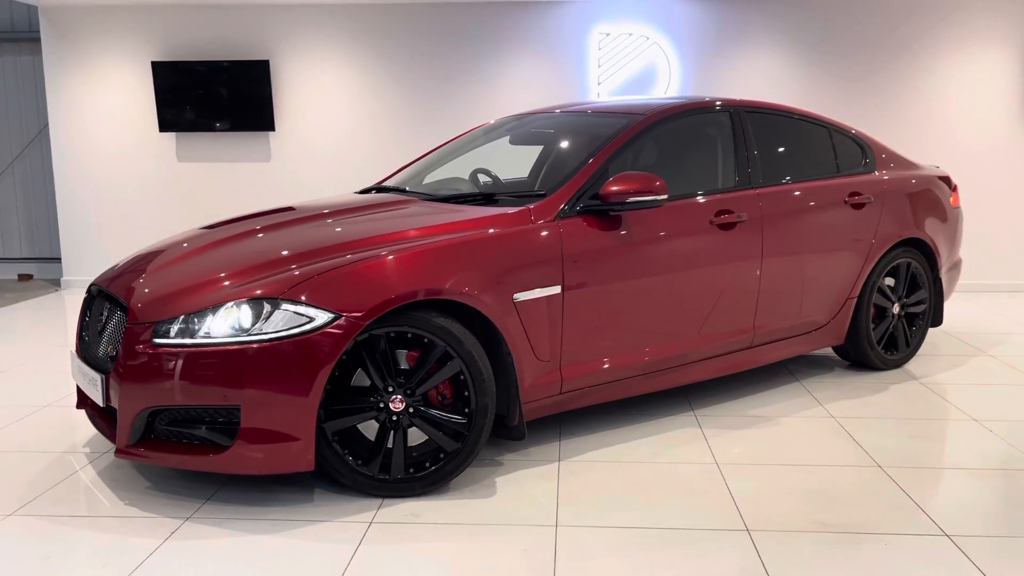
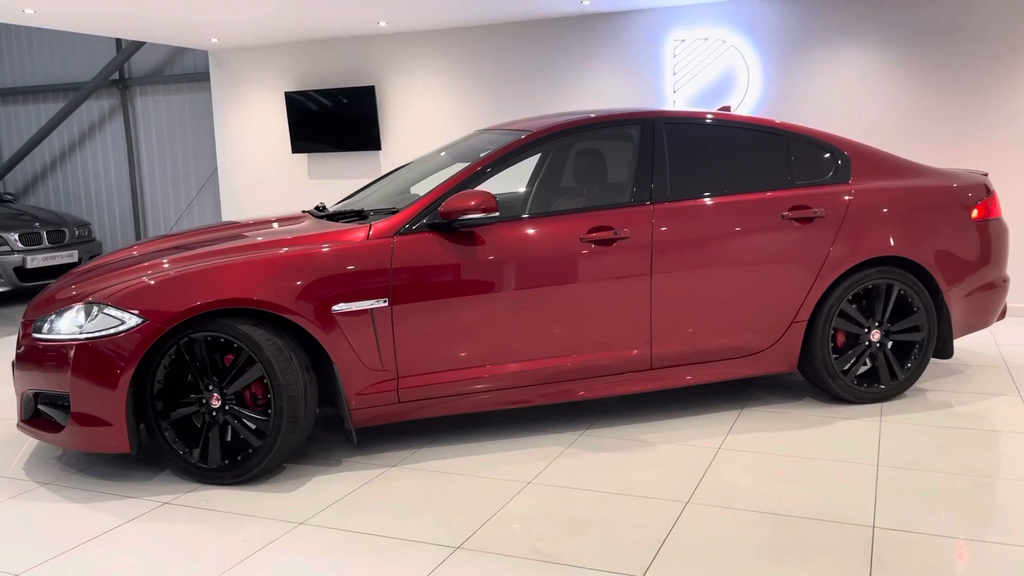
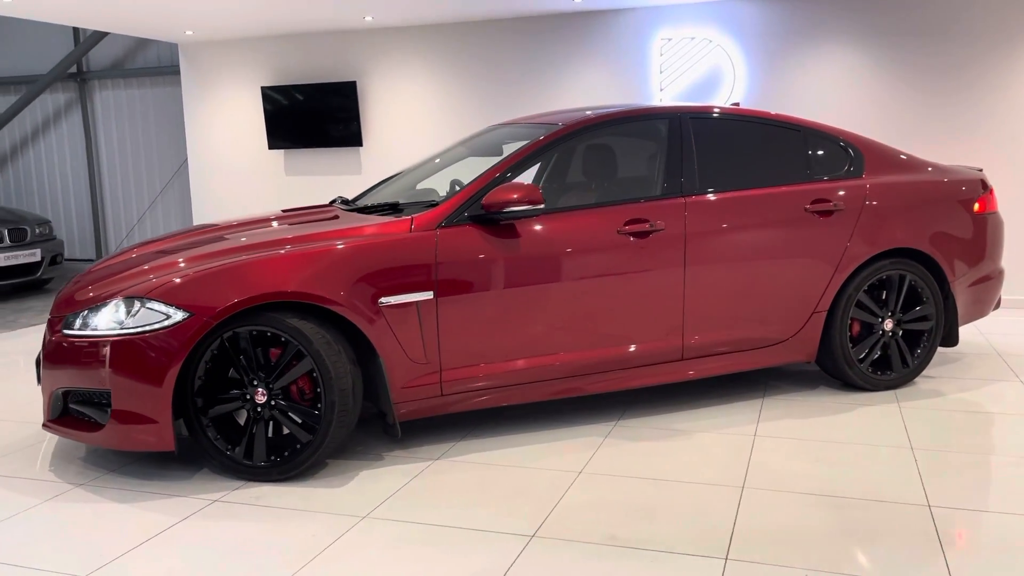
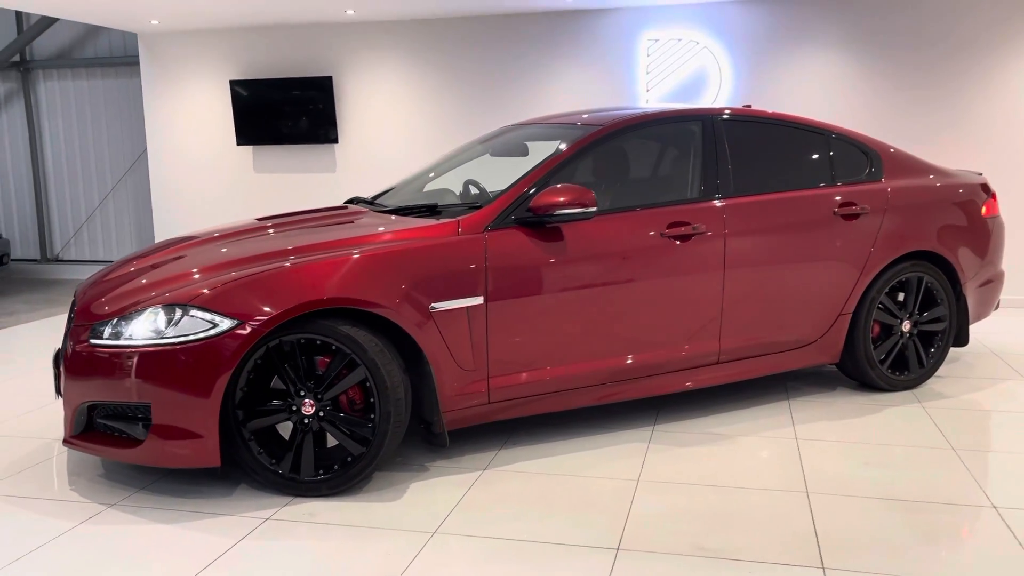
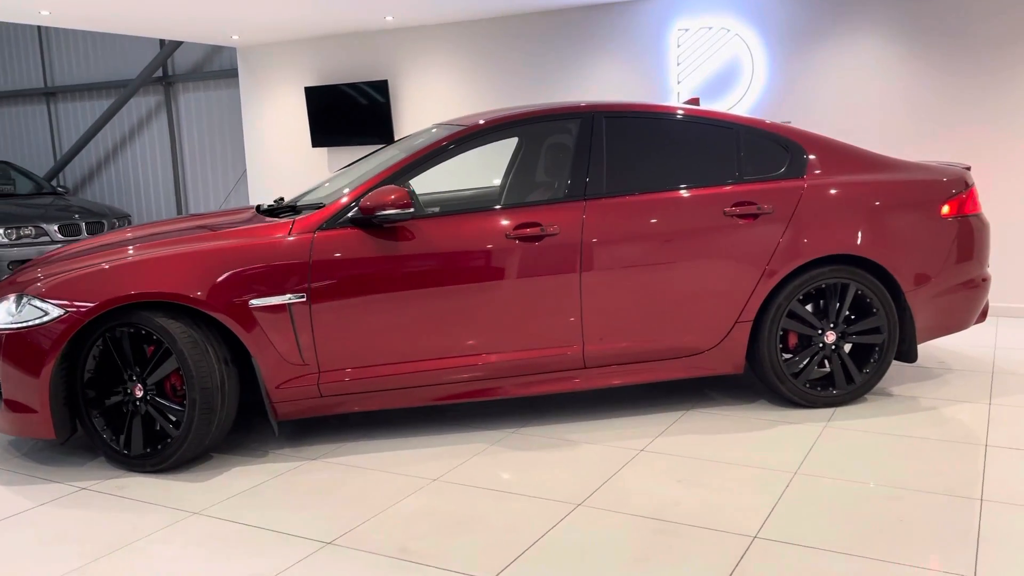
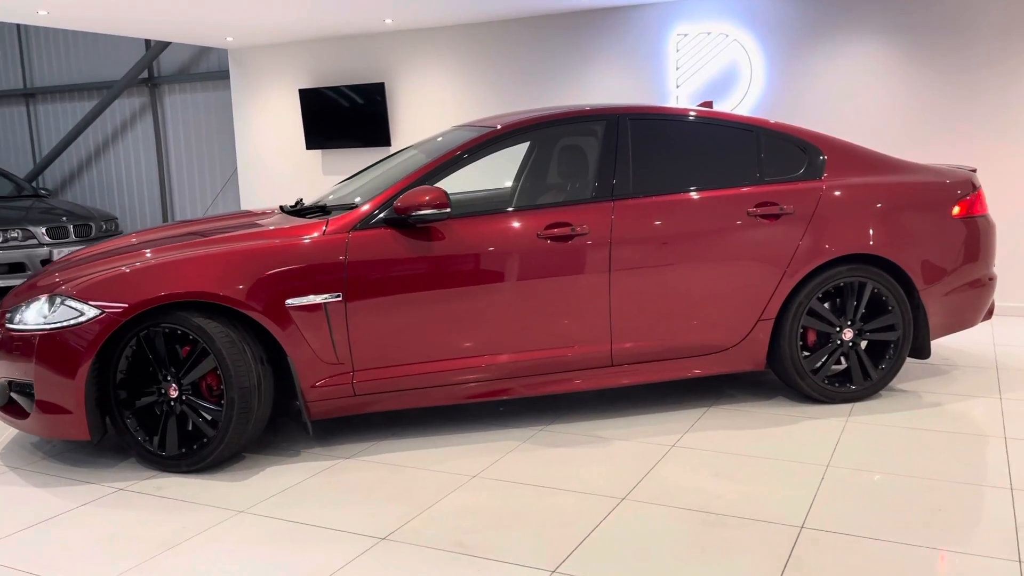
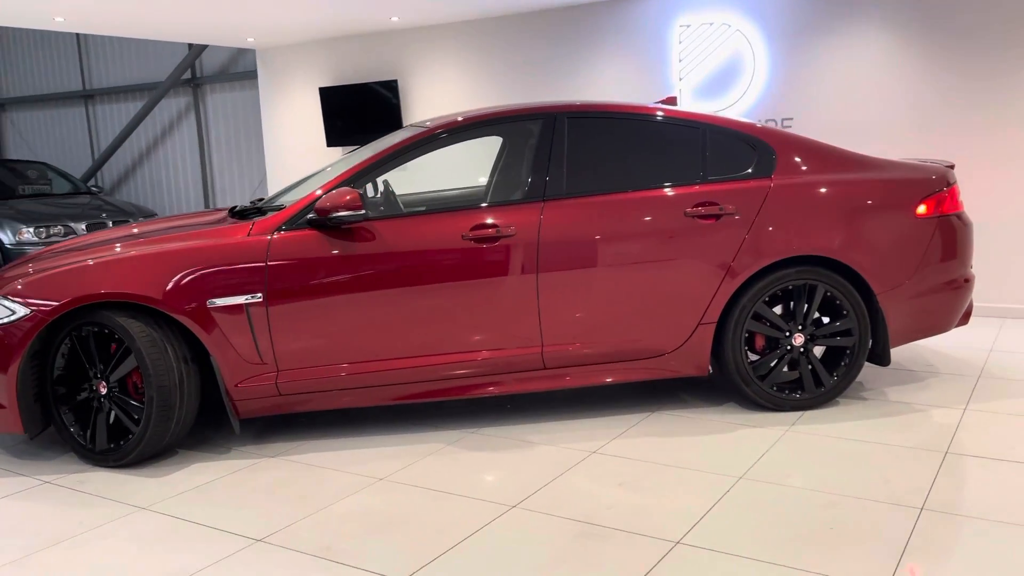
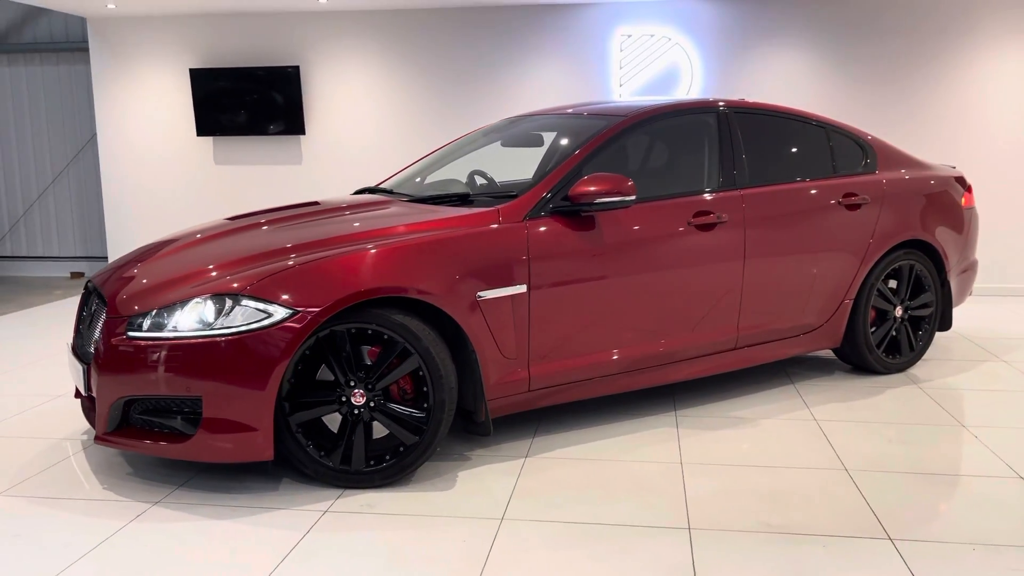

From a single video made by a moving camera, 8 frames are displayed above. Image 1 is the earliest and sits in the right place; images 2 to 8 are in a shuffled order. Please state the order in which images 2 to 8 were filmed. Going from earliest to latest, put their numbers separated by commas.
8, 4, 3, 2, 6, 5, 7
